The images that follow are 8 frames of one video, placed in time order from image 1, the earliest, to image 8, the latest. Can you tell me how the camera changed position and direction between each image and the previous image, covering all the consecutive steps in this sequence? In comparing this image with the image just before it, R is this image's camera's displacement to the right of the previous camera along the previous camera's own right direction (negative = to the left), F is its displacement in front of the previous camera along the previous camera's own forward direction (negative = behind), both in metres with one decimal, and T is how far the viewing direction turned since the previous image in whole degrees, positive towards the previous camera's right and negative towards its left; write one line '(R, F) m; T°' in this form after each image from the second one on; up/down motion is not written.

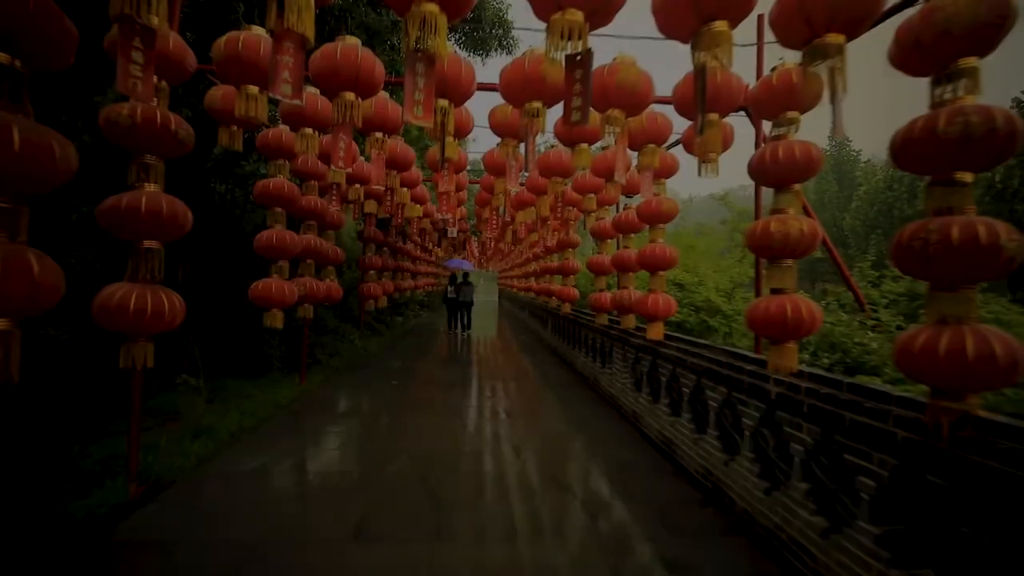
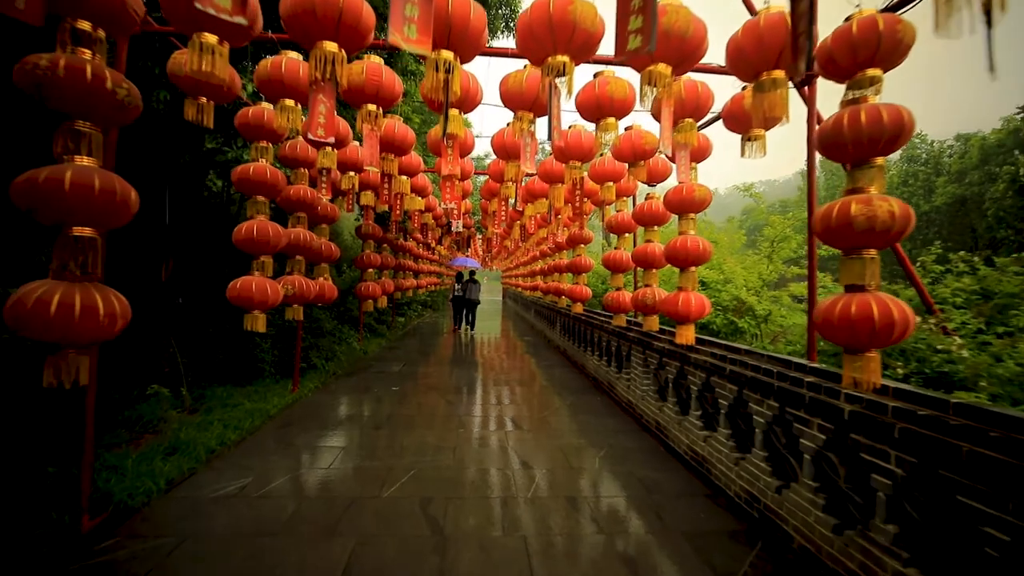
(-0.1, +0.5) m; 0°
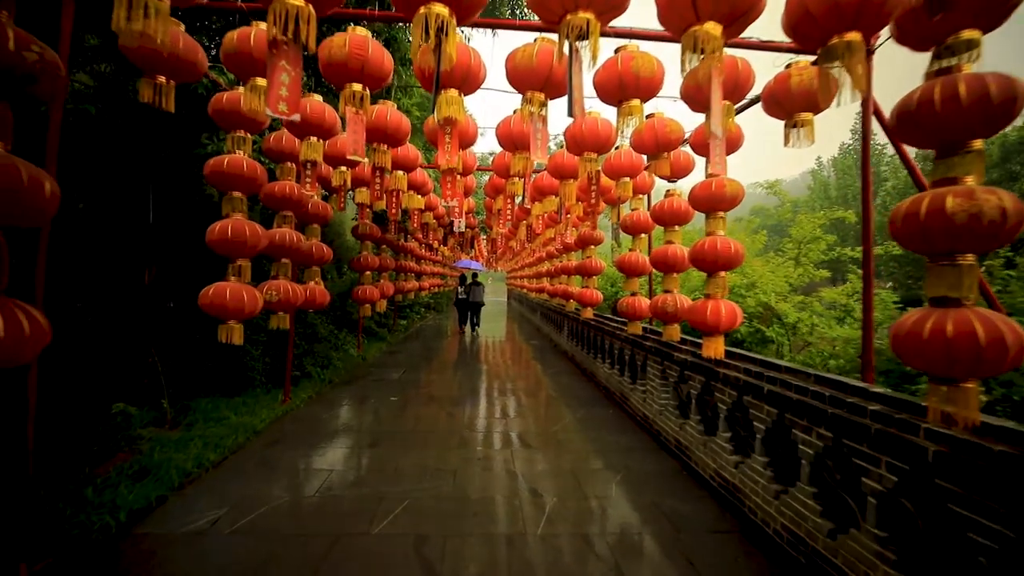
(0.0, +0.4) m; -1°
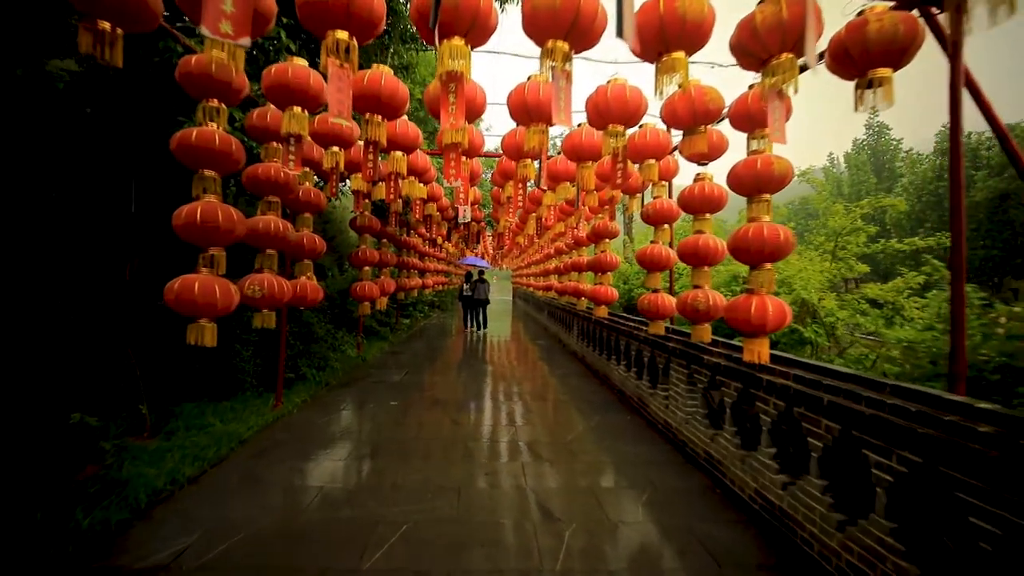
(-0.1, +0.5) m; -1°
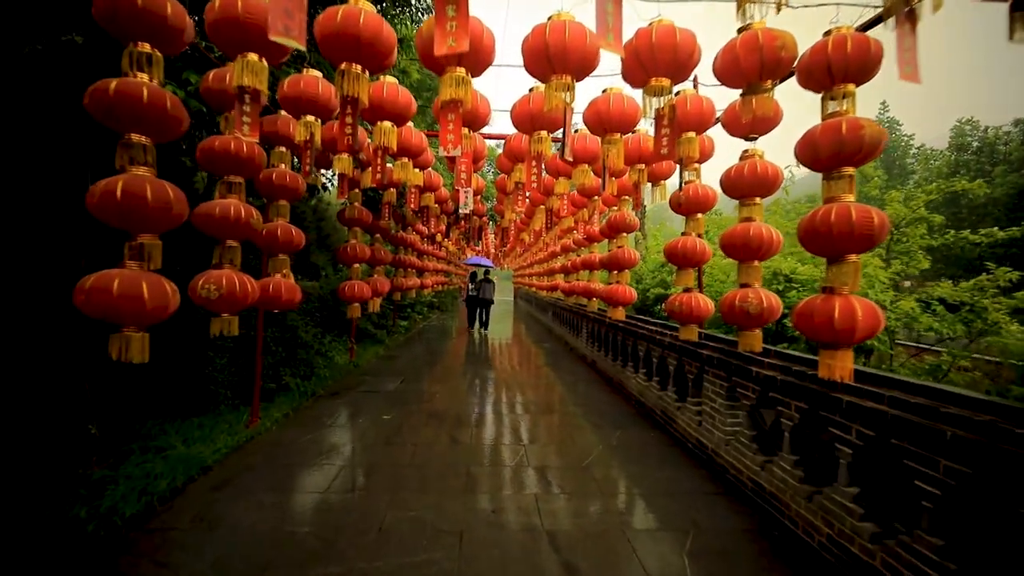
(-0.1, +0.7) m; 0°
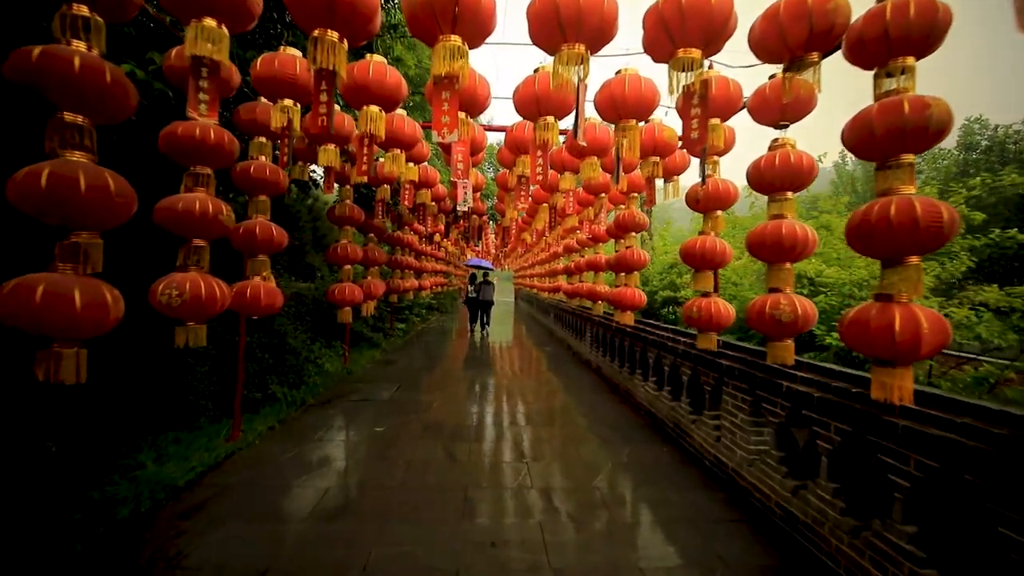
(0.0, +0.4) m; 0°
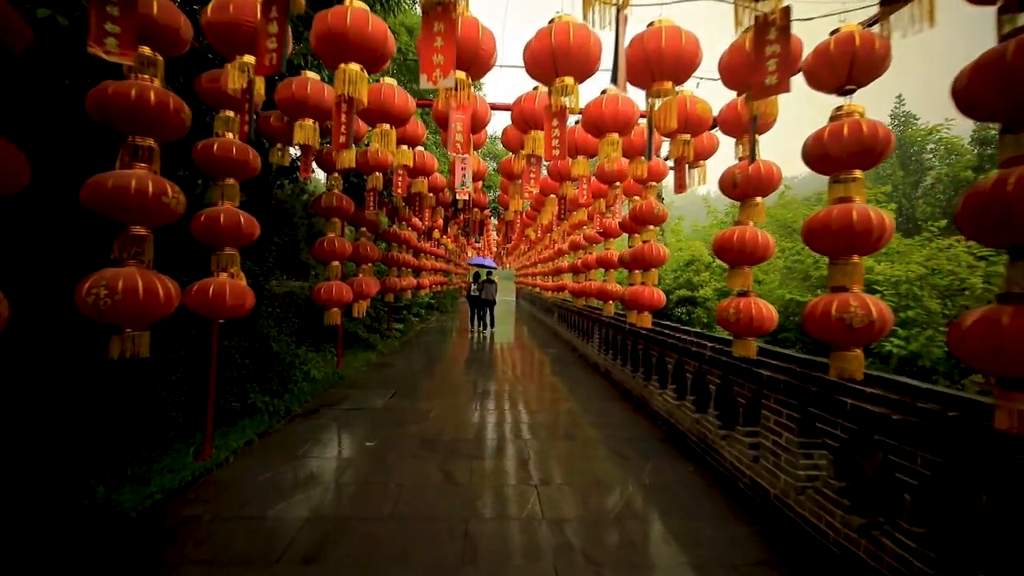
(0.0, +0.5) m; 0°
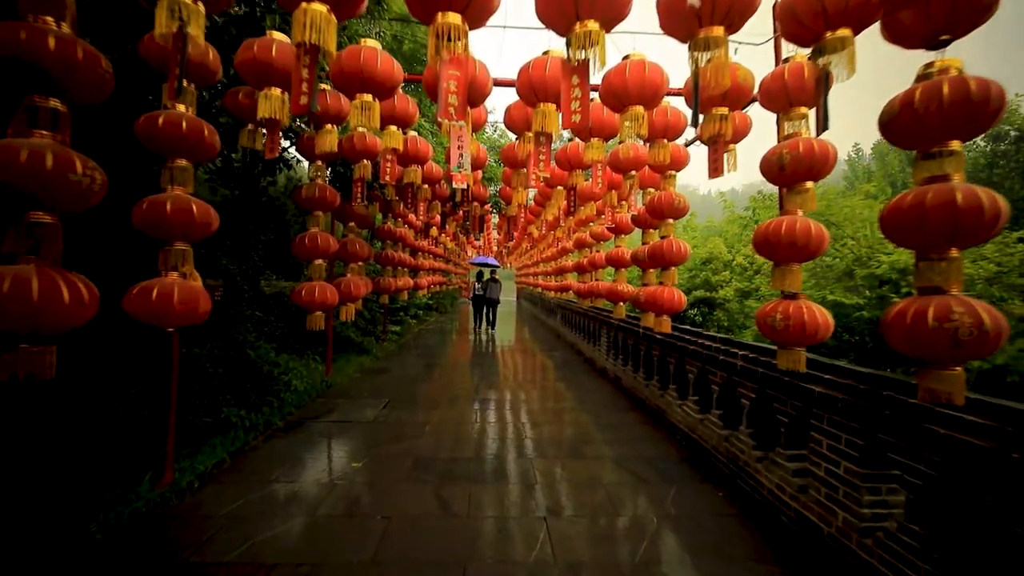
(0.0, +0.5) m; 0°
